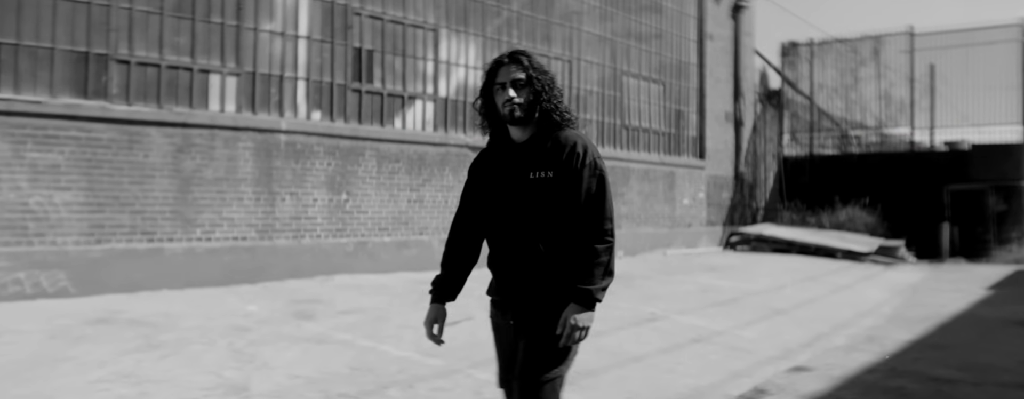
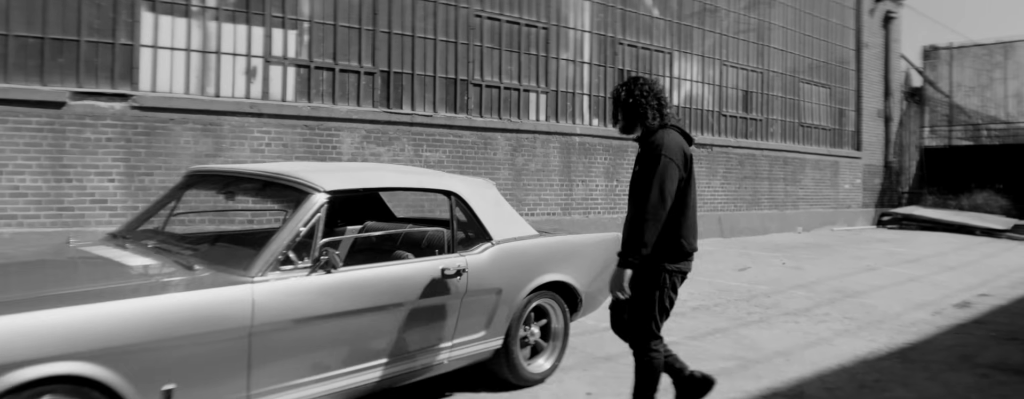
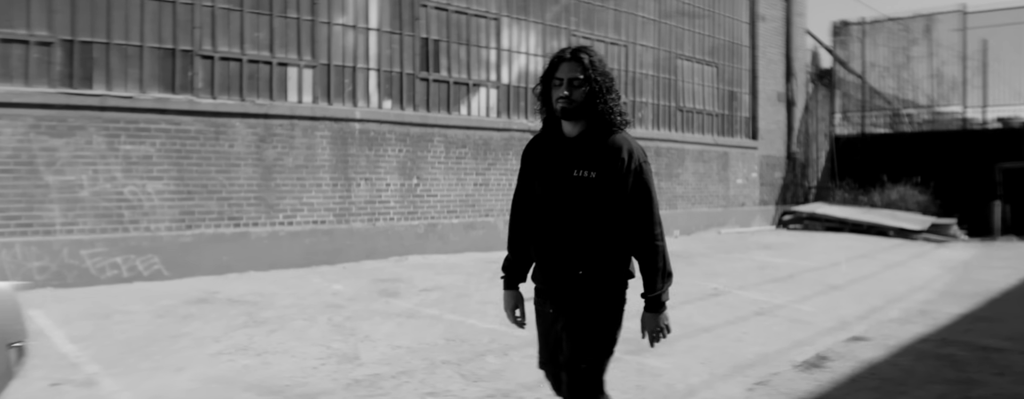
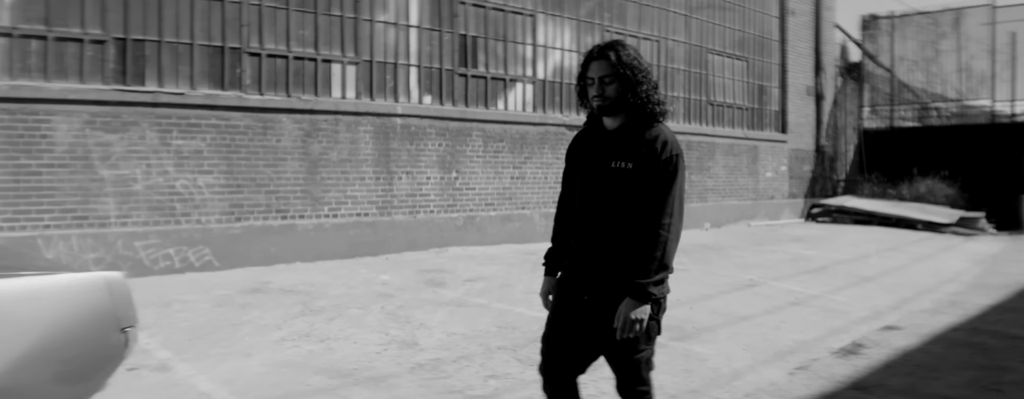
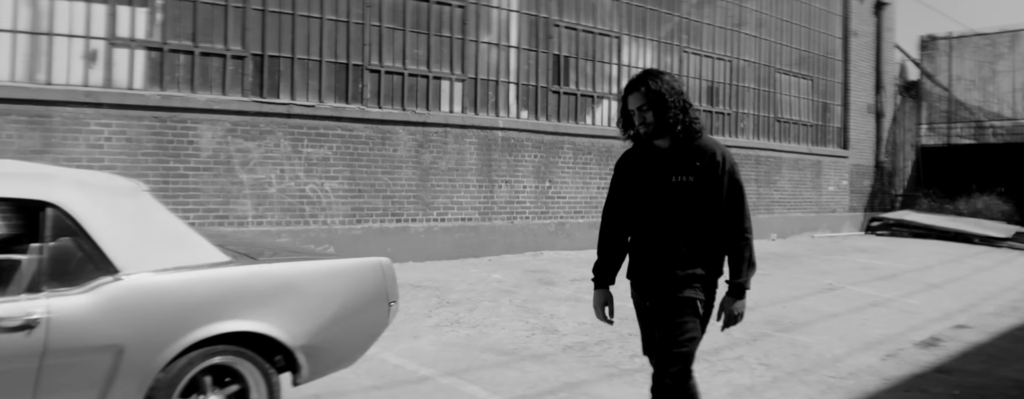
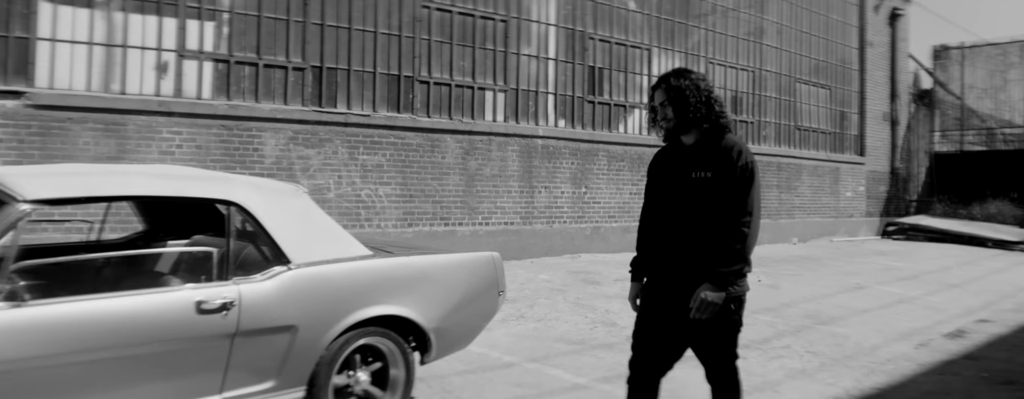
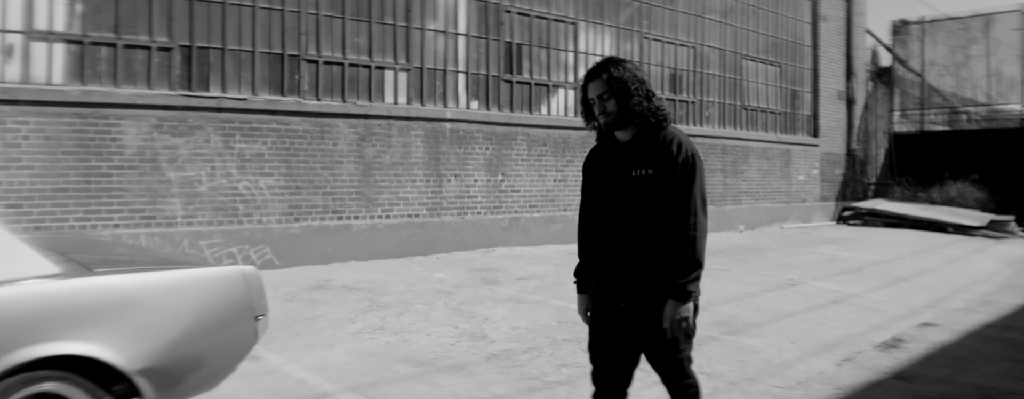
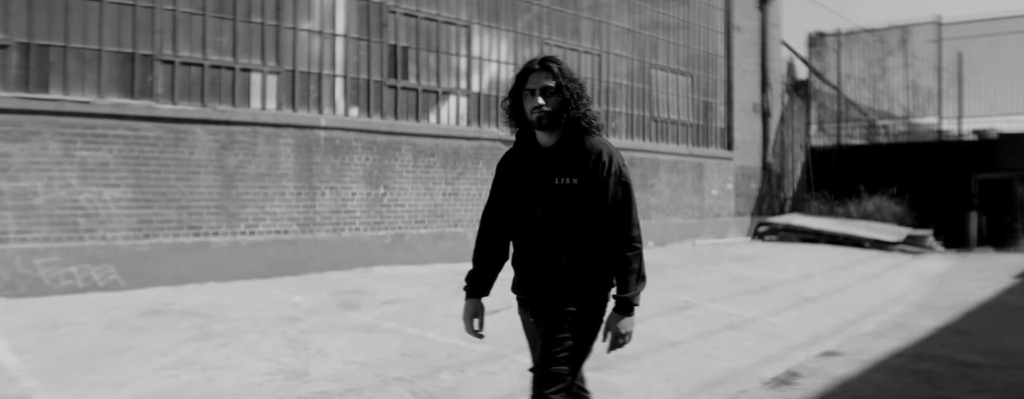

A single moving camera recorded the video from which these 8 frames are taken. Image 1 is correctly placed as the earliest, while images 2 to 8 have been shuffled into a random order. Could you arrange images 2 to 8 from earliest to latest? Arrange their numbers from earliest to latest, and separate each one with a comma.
8, 3, 4, 7, 5, 6, 2
